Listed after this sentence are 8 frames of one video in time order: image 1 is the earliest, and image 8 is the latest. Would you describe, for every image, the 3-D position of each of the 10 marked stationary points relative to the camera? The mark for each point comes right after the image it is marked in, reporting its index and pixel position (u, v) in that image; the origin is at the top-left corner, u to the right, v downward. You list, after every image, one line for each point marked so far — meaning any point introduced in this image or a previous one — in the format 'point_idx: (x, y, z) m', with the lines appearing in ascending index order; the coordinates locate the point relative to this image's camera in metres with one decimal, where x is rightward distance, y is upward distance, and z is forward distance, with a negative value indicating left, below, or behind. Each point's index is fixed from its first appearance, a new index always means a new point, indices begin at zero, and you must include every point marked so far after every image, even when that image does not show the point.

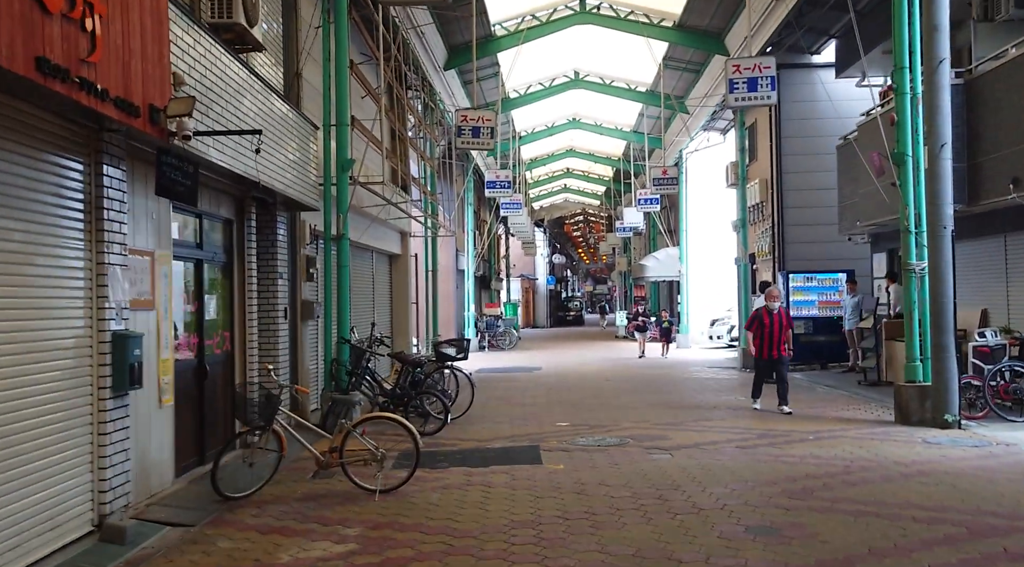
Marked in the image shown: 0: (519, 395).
0: (+0.1, -1.6, +14.5) m
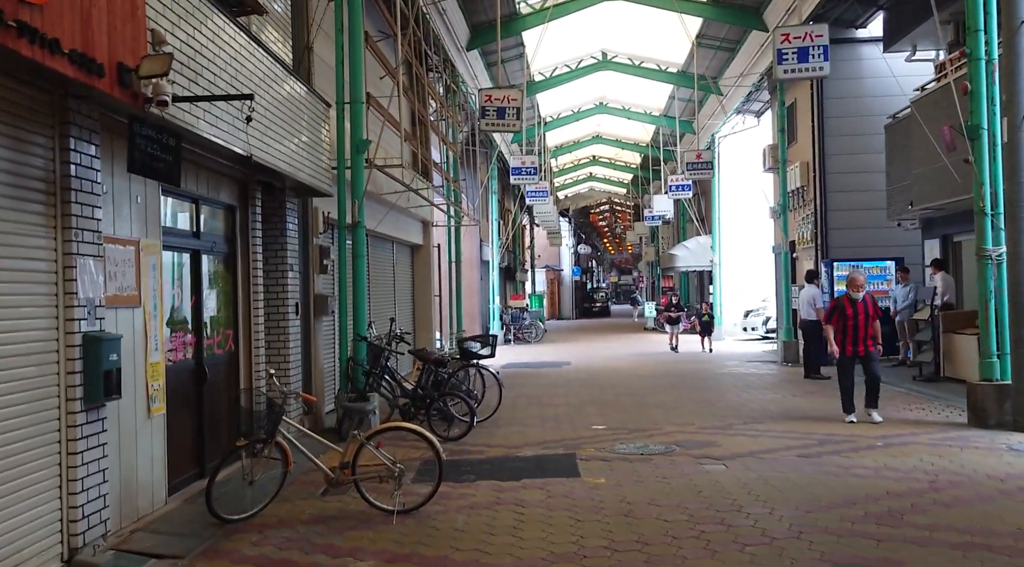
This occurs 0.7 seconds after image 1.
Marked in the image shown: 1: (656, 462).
0: (+0.5, -1.5, +13.6) m
1: (+1.2, -1.4, +7.9) m
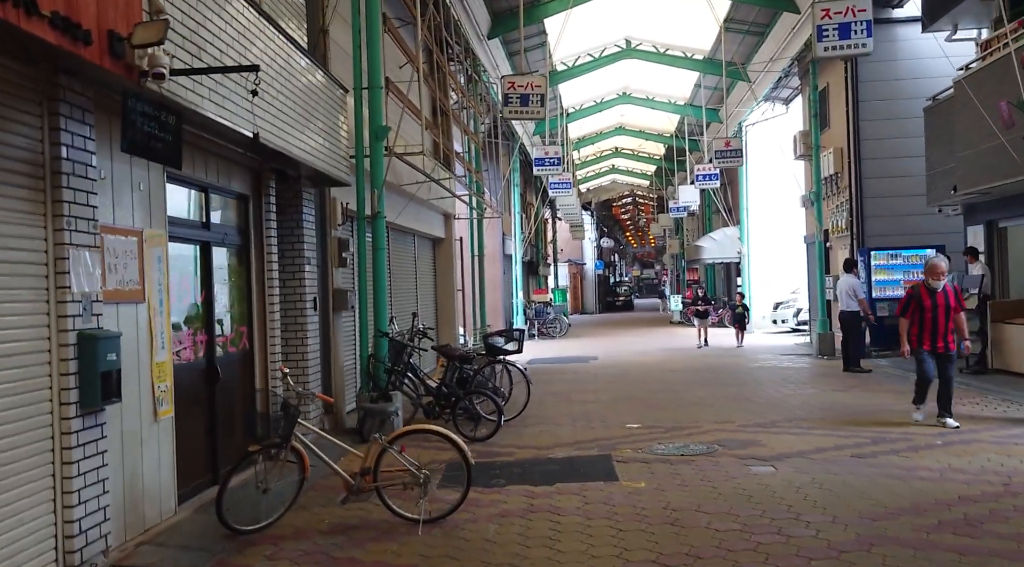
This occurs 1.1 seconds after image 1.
0: (+0.9, -1.4, +13.1) m
1: (+1.4, -1.4, +7.4) m
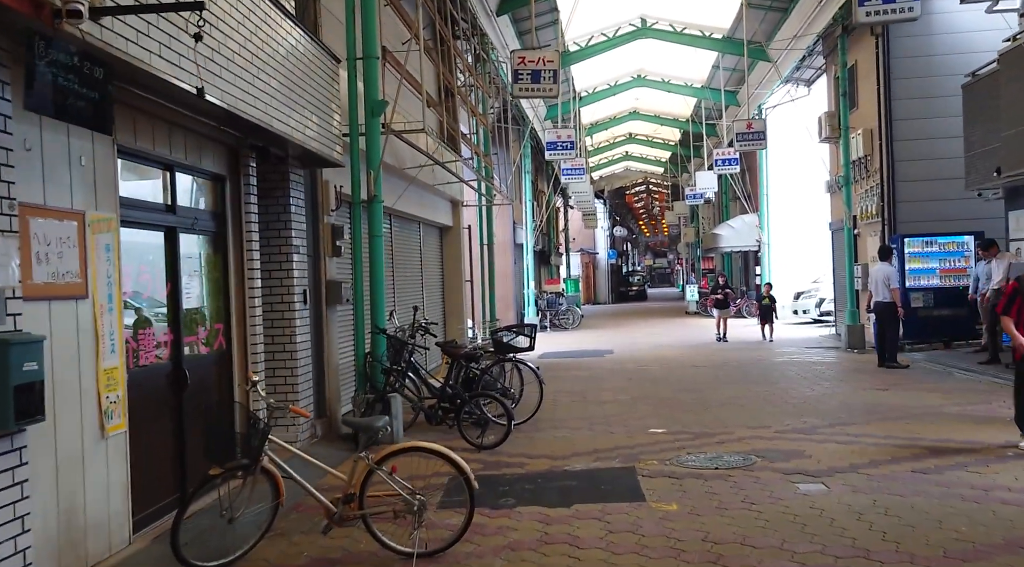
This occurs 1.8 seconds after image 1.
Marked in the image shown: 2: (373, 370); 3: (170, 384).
0: (+1.0, -1.3, +12.2) m
1: (+1.5, -1.3, +6.5) m
2: (-1.2, -0.8, +8.7) m
3: (-2.1, -0.6, +6.0) m
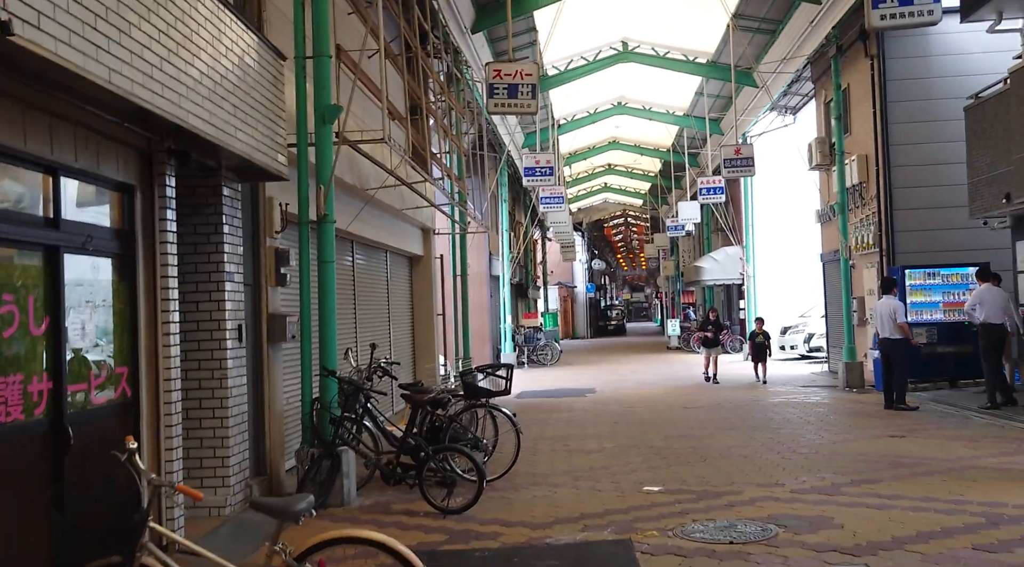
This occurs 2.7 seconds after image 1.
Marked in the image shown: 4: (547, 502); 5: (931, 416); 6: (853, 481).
0: (+0.7, -1.7, +11.0) m
1: (+1.3, -1.5, +5.3) m
2: (-1.4, -1.0, +7.4) m
3: (-2.3, -0.8, +4.8) m
4: (+0.2, -1.6, +7.1) m
5: (+5.0, -1.6, +11.9) m
6: (+2.5, -1.5, +7.3) m
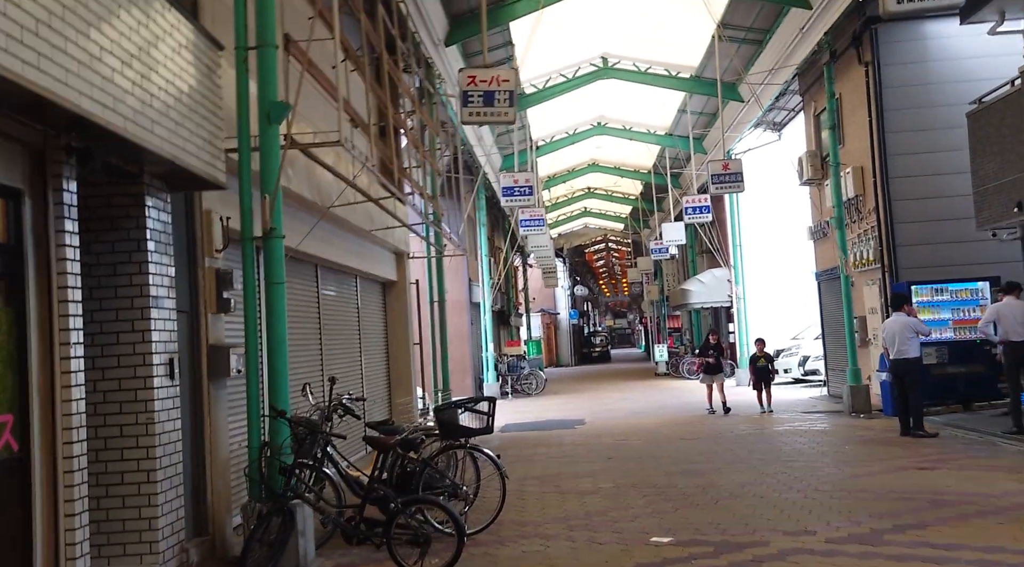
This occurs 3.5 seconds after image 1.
0: (+0.6, -1.9, +9.9) m
1: (+1.3, -1.5, +4.2) m
2: (-1.5, -1.2, +6.3) m
3: (-2.3, -0.9, +3.7) m
4: (+0.1, -1.7, +6.0) m
5: (+4.9, -1.8, +10.9) m
6: (+2.4, -1.5, +6.2) m
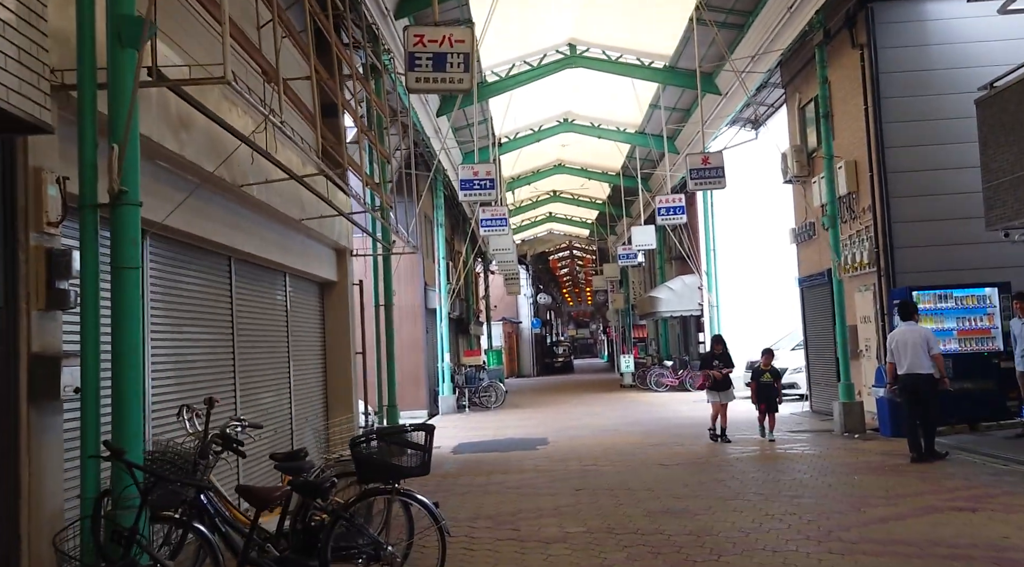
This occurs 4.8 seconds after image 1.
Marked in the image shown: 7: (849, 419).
0: (+0.2, -1.9, +8.1) m
1: (+1.1, -1.5, +2.5) m
2: (-1.8, -1.1, +4.5) m
3: (-2.5, -0.8, +1.8) m
4: (-0.1, -1.6, +4.2) m
5: (+4.4, -1.8, +9.3) m
6: (+2.2, -1.5, +4.5) m
7: (+4.7, -1.9, +13.8) m
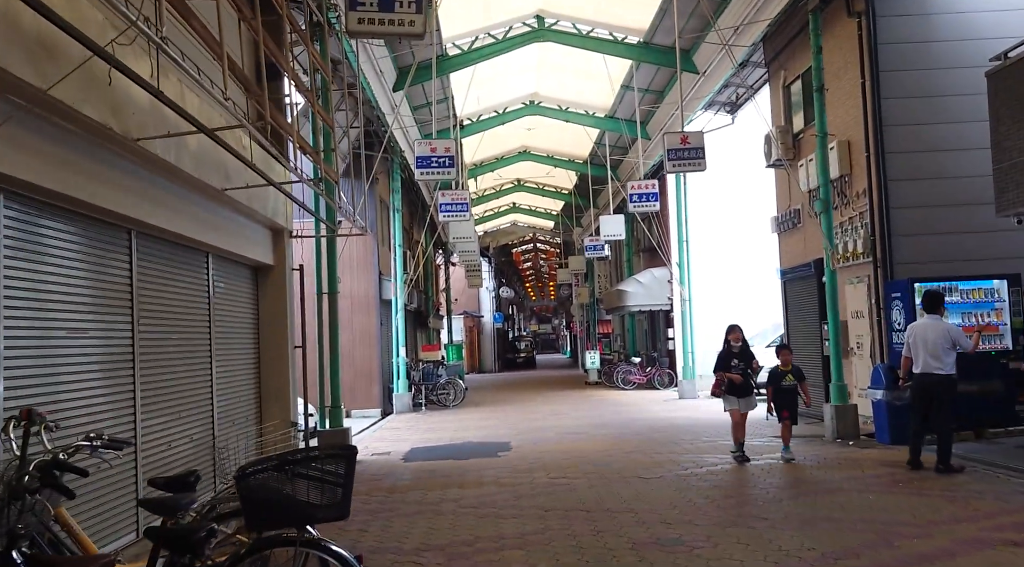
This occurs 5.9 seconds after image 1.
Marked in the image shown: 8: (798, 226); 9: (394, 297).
0: (-0.1, -1.7, +6.7) m
1: (+1.0, -1.4, +1.1) m
2: (-2.0, -1.0, +3.0) m
3: (-2.5, -0.6, +0.3) m
4: (-0.3, -1.5, +2.8) m
5: (+4.1, -1.7, +8.0) m
6: (+2.0, -1.4, +3.2) m
7: (+4.2, -1.7, +12.5) m
8: (+4.5, +0.9, +15.5) m
9: (-2.3, -0.3, +19.4) m
